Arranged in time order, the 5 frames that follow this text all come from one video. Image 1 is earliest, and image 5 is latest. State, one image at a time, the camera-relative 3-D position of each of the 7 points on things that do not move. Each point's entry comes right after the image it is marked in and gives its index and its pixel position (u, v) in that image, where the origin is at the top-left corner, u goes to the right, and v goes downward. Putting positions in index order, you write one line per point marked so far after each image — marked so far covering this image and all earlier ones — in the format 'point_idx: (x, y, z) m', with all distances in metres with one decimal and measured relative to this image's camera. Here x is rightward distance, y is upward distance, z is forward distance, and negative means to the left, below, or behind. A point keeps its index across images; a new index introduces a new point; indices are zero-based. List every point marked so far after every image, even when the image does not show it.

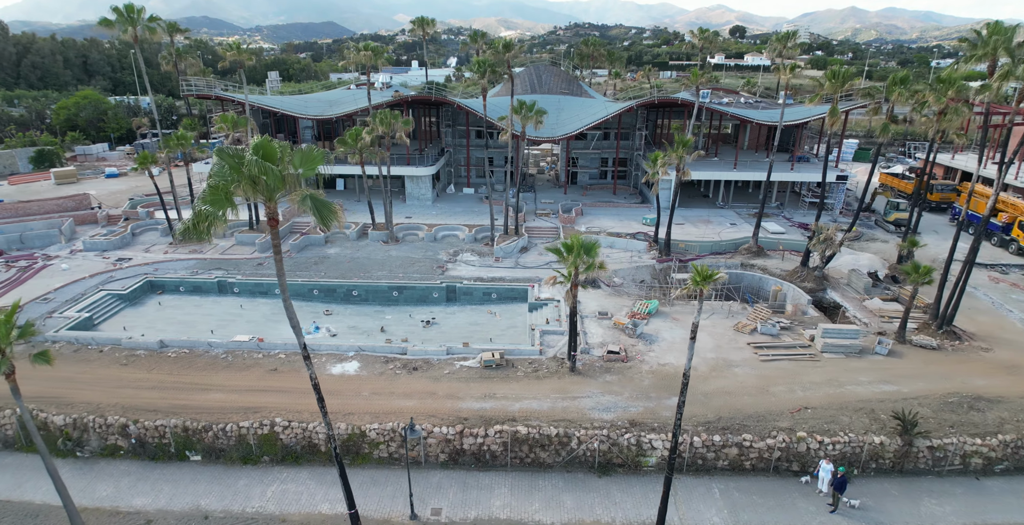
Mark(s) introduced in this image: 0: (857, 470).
0: (+12.0, -7.3, +19.1) m
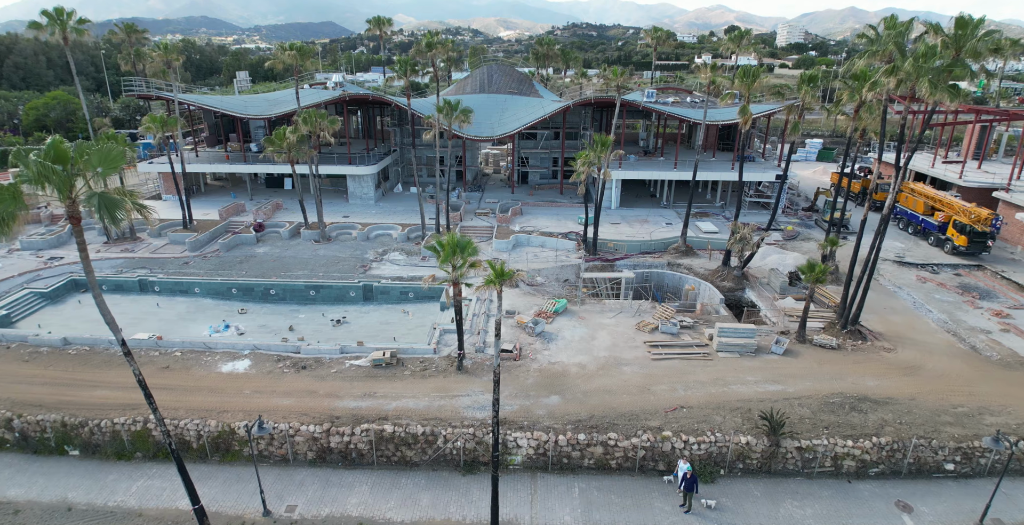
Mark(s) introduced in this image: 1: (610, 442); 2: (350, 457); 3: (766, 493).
0: (+7.3, -7.2, +18.9) m
1: (+3.4, -6.2, +18.9) m
2: (-5.9, -6.9, +19.6) m
3: (+8.5, -7.7, +18.2) m
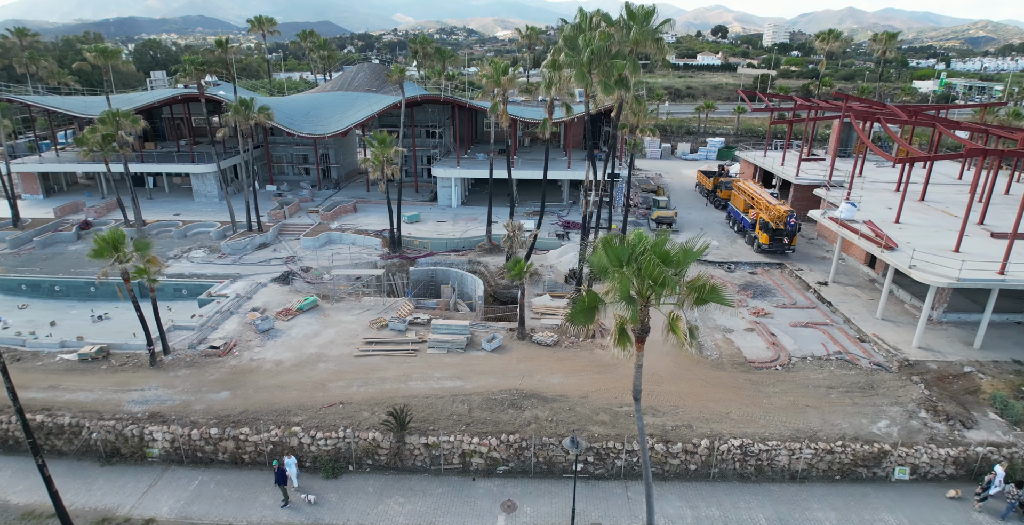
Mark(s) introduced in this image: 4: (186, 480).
0: (-5.6, -7.1, +18.8) m
1: (-9.5, -6.1, +19.0) m
2: (-18.7, -6.7, +20.0) m
3: (-4.4, -7.6, +18.1) m
4: (-11.2, -7.5, +18.7) m
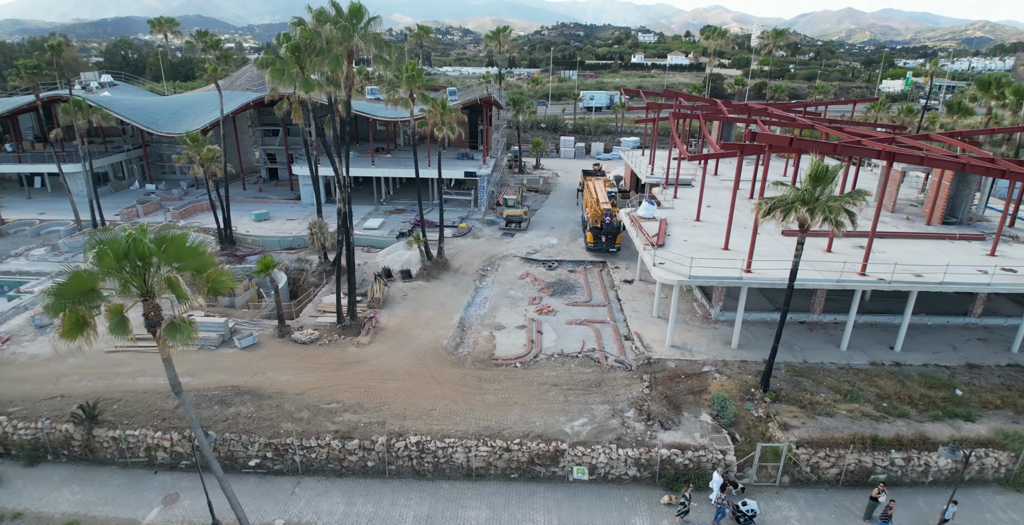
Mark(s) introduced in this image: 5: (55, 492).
0: (-16.6, -6.9, +19.2) m
1: (-20.5, -5.9, +19.5) m
2: (-29.7, -6.5, +20.8) m
3: (-15.5, -7.4, +18.5) m
4: (-22.2, -7.3, +19.2) m
5: (-15.3, -7.7, +17.9) m
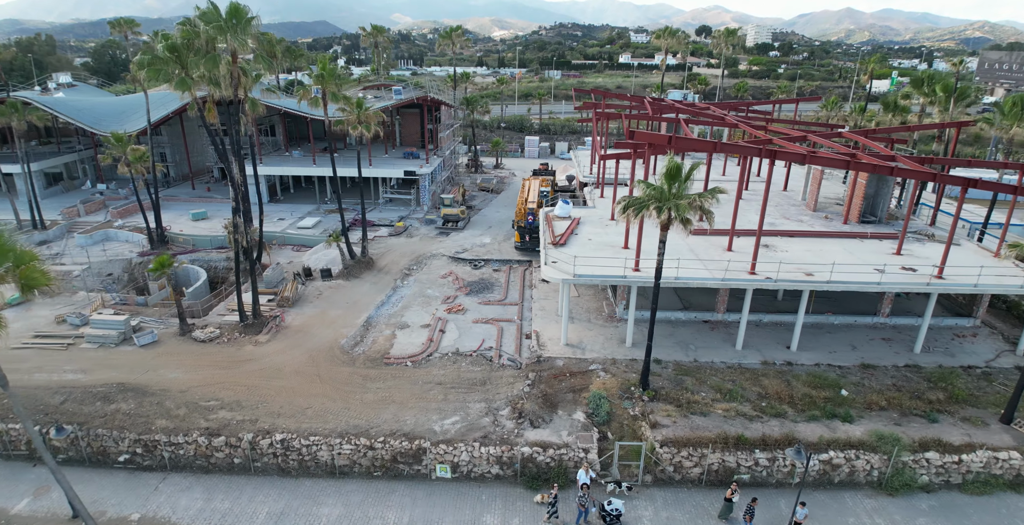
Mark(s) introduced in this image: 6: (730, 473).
0: (-21.2, -6.8, +19.5) m
1: (-25.1, -5.8, +19.8) m
2: (-34.3, -6.4, +21.2) m
3: (-20.1, -7.3, +18.7) m
4: (-26.8, -7.2, +19.6) m
5: (-19.9, -7.6, +18.2) m
6: (+7.3, -7.0, +18.1) m
